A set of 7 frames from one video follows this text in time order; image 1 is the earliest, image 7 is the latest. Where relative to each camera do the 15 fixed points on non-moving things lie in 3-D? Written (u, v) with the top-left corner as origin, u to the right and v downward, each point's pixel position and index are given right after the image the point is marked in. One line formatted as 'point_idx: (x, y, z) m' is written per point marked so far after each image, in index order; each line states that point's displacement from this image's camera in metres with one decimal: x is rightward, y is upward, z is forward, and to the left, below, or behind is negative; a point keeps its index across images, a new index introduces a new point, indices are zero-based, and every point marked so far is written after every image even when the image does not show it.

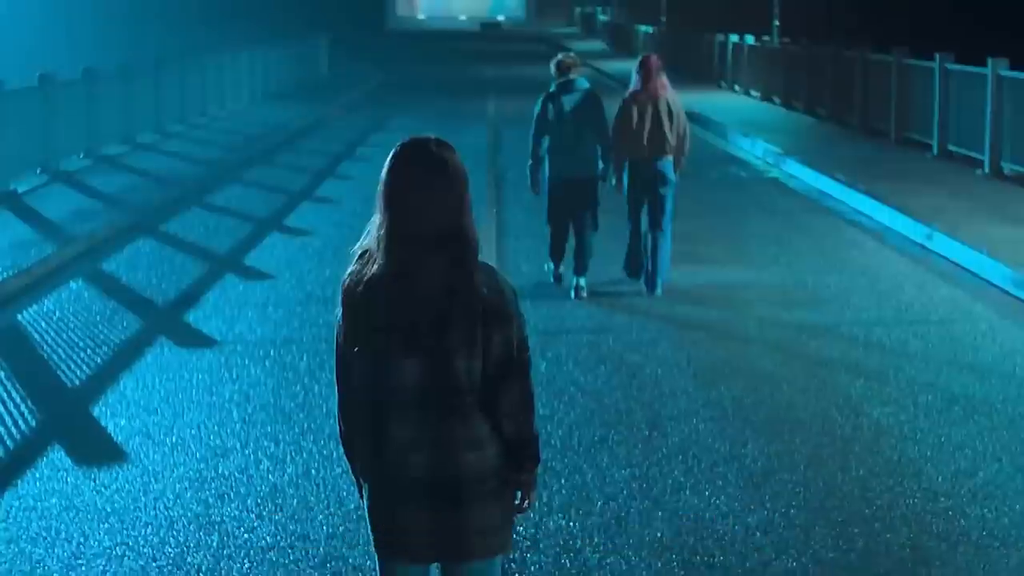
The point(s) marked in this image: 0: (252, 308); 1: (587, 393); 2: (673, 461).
0: (-1.1, -0.1, +10.4) m
1: (+0.2, -0.3, +7.6) m
2: (+0.4, -0.4, +6.5) m
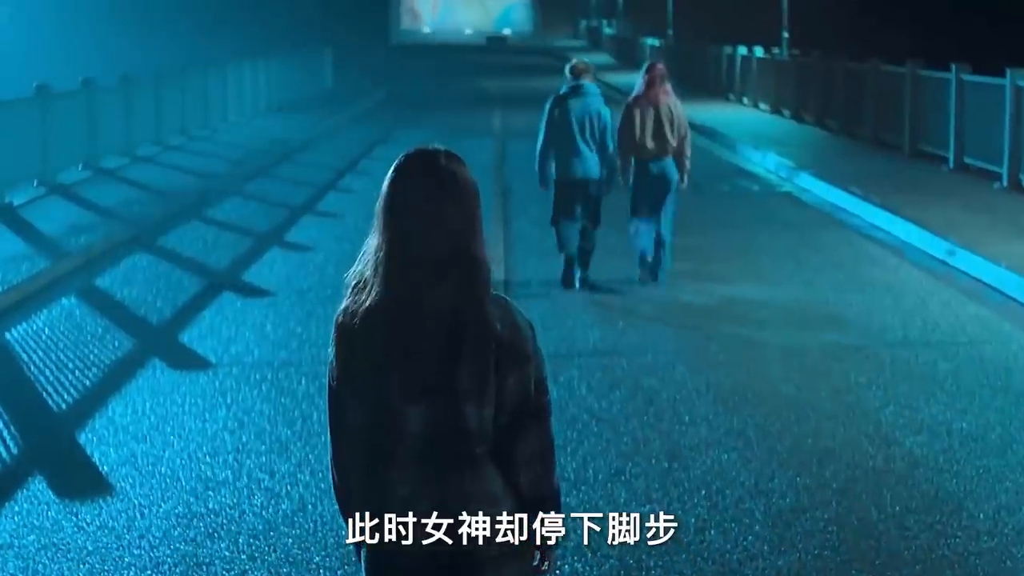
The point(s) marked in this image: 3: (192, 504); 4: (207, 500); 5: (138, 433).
0: (-1.0, -0.2, +10.0) m
1: (+0.3, -0.4, +7.2) m
2: (+0.4, -0.5, +6.0) m
3: (-0.8, -0.5, +6.1) m
4: (-0.7, -0.5, +6.2) m
5: (-1.1, -0.4, +7.3) m
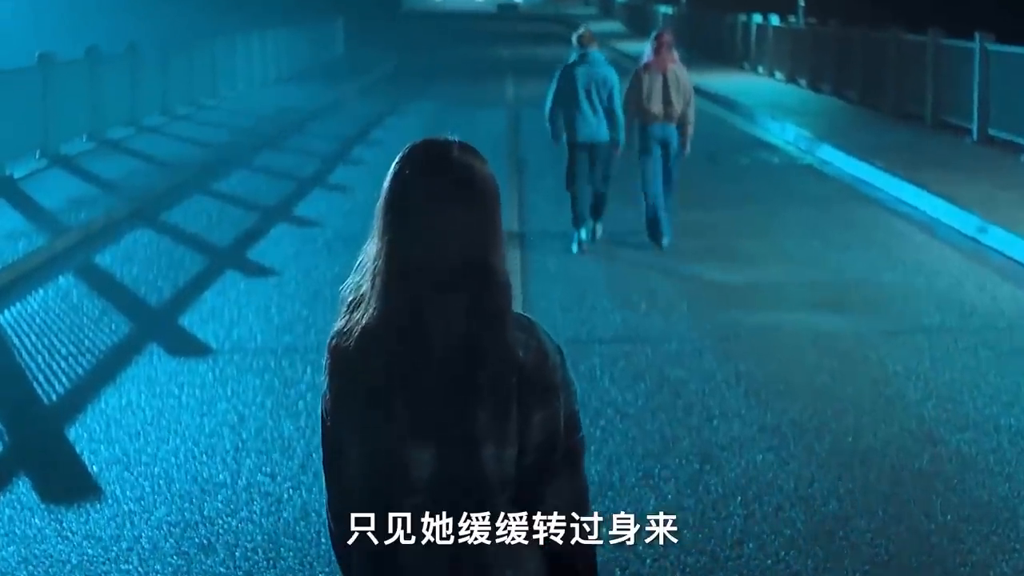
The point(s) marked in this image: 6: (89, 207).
0: (-1.0, -0.1, +9.5) m
1: (+0.3, -0.3, +6.7) m
2: (+0.5, -0.5, +5.6) m
3: (-0.7, -0.5, +5.7) m
4: (-0.7, -0.5, +5.7) m
5: (-1.0, -0.4, +6.8) m
6: (-2.4, +0.5, +14.4) m
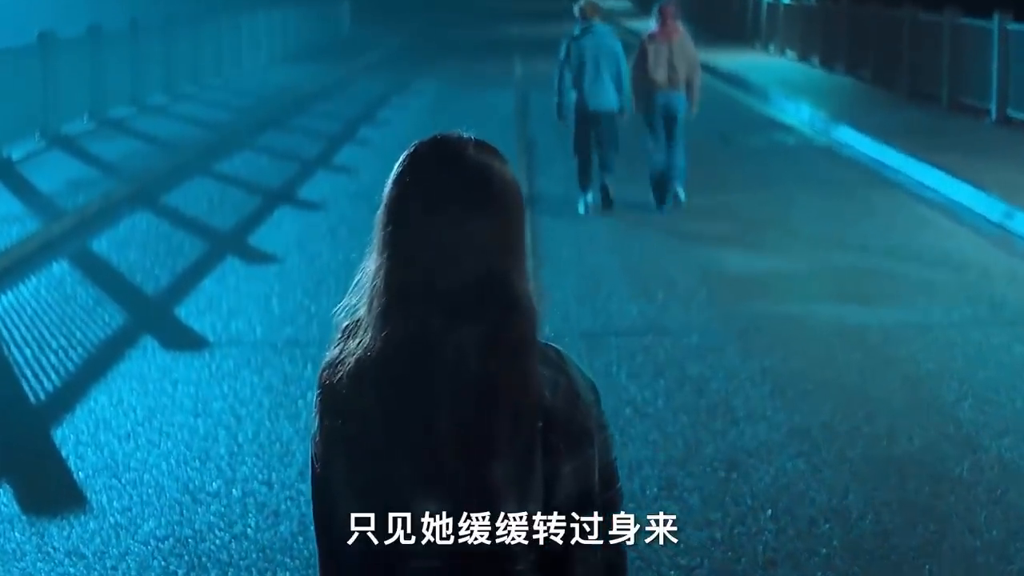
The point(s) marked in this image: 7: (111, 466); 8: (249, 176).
0: (-0.9, 0.0, +9.1) m
1: (+0.3, -0.3, +6.3) m
2: (+0.5, -0.5, +5.2) m
3: (-0.7, -0.5, +5.3) m
4: (-0.7, -0.5, +5.3) m
5: (-1.0, -0.4, +6.5) m
6: (-2.3, +0.5, +14.0) m
7: (-0.9, -0.4, +6.0) m
8: (-1.6, +0.7, +15.6) m
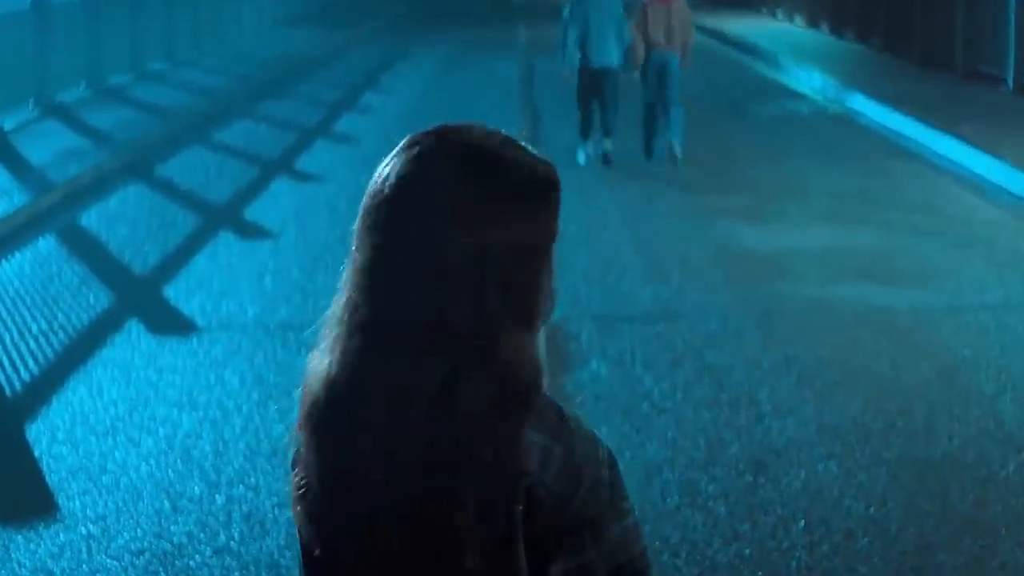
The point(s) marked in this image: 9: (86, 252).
0: (-0.9, 0.0, +8.7) m
1: (+0.4, -0.3, +5.9) m
2: (+0.5, -0.5, +4.7) m
3: (-0.7, -0.5, +4.9) m
4: (-0.7, -0.5, +4.9) m
5: (-1.0, -0.3, +6.0) m
6: (-2.3, +0.7, +13.5) m
7: (-0.9, -0.4, +5.5) m
8: (-1.6, +0.8, +15.1) m
9: (-1.6, +0.1, +9.8) m
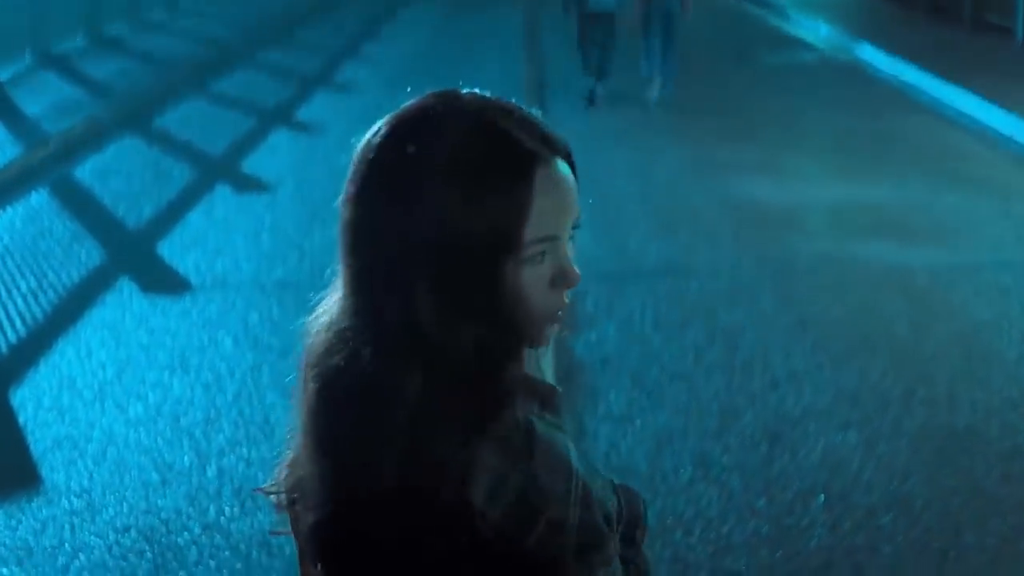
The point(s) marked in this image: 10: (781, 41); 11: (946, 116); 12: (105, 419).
0: (-0.9, +0.2, +8.4) m
1: (+0.4, -0.2, +5.7) m
2: (+0.5, -0.4, +4.5) m
3: (-0.7, -0.4, +4.6) m
4: (-0.6, -0.4, +4.7) m
5: (-1.0, -0.2, +5.8) m
6: (-2.3, +0.9, +13.3) m
7: (-0.9, -0.3, +5.3) m
8: (-1.6, +1.1, +14.8) m
9: (-1.6, +0.3, +9.5) m
10: (+2.1, +1.9, +19.5) m
11: (+2.2, +0.9, +12.8) m
12: (-0.9, -0.3, +5.4) m
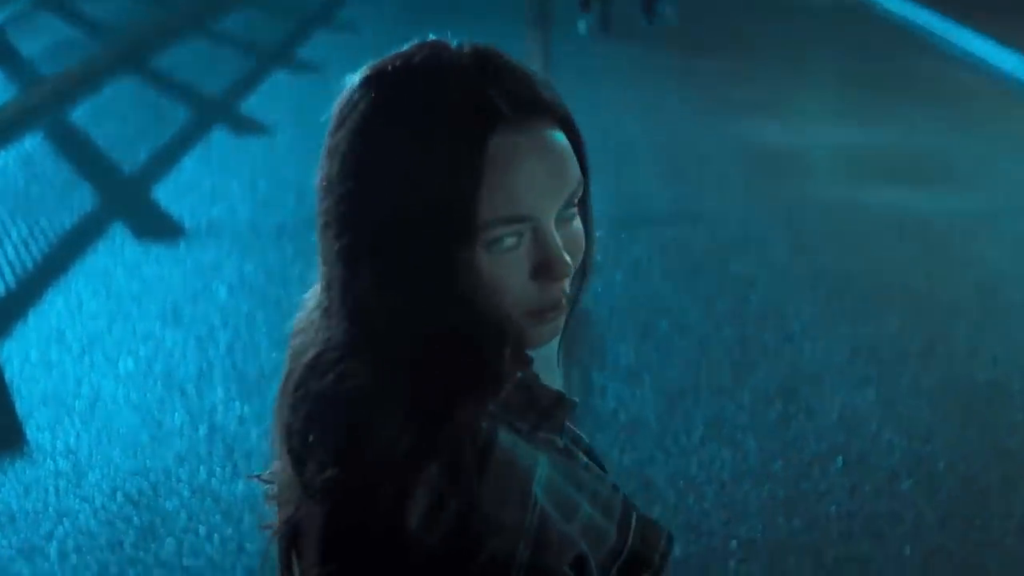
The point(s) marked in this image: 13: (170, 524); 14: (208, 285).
0: (-0.9, +0.3, +8.2) m
1: (+0.4, -0.1, +5.5) m
2: (+0.5, -0.3, +4.3) m
3: (-0.7, -0.3, +4.4) m
4: (-0.6, -0.3, +4.5) m
5: (-0.9, -0.1, +5.6) m
6: (-2.3, +1.2, +13.1) m
7: (-0.9, -0.2, +5.1) m
8: (-1.5, +1.4, +14.6) m
9: (-1.6, +0.5, +9.3) m
10: (+2.1, +2.3, +19.3) m
11: (+2.2, +1.1, +12.6) m
12: (-0.9, -0.2, +5.2) m
13: (-0.5, -0.4, +4.1) m
14: (-0.8, 0.0, +6.2) m
